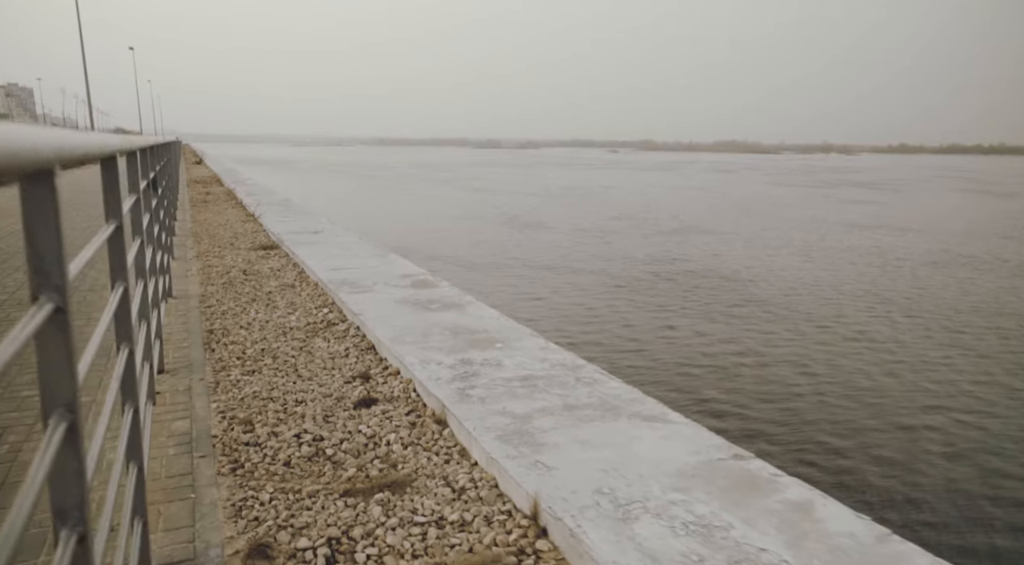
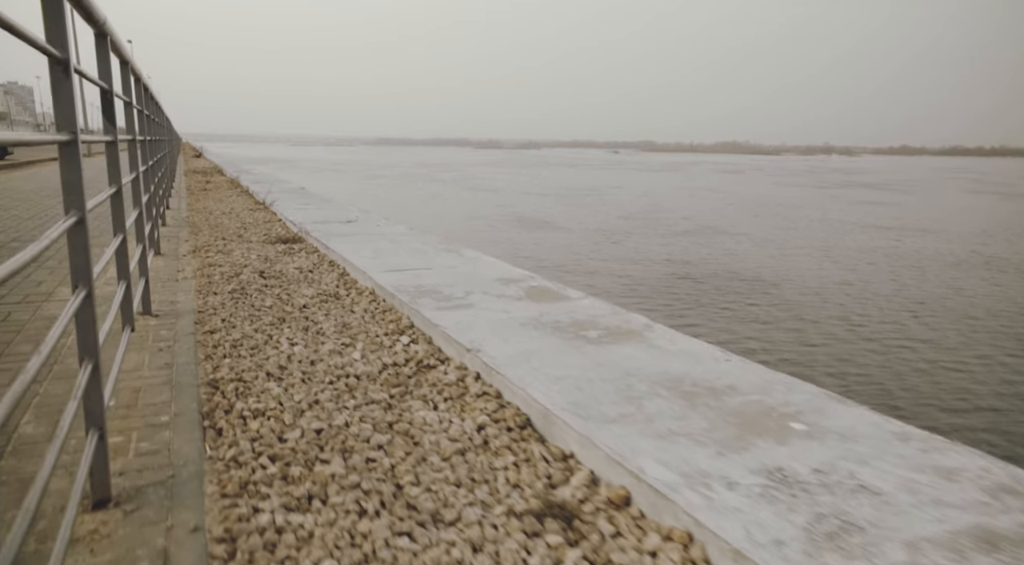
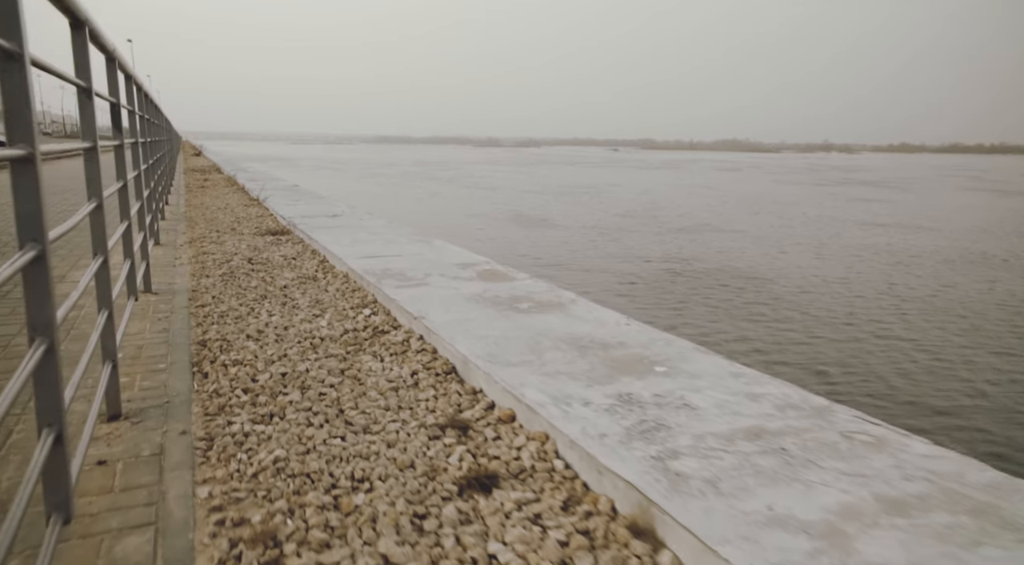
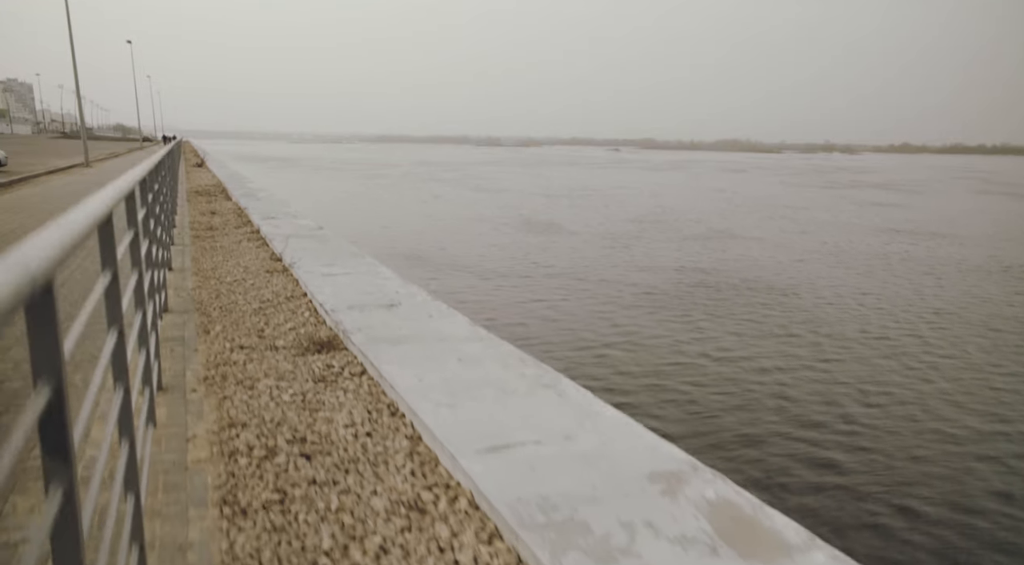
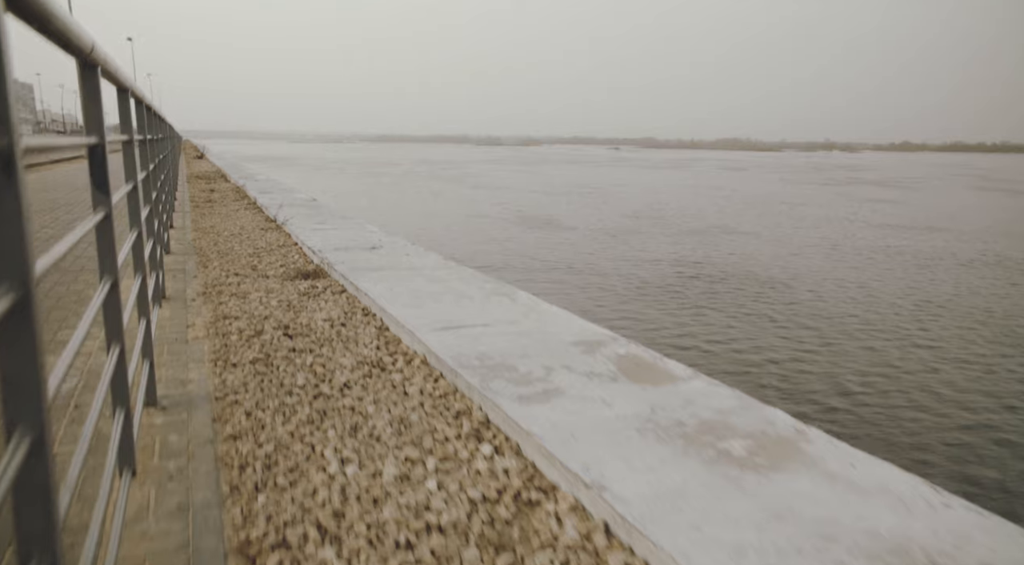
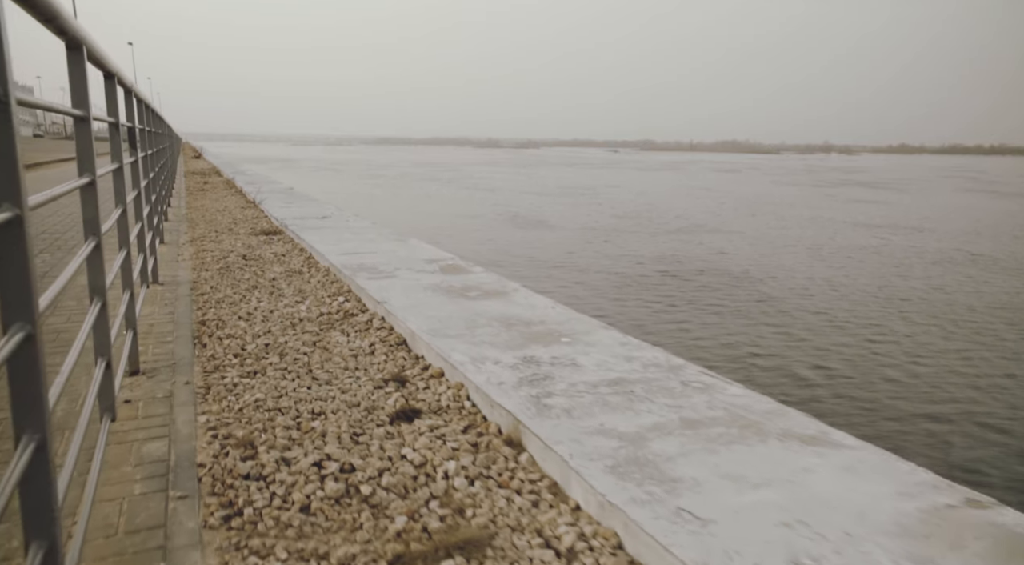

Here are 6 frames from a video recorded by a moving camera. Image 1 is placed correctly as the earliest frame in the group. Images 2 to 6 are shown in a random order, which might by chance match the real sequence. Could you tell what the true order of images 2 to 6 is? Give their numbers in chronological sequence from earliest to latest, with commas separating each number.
6, 3, 2, 5, 4
